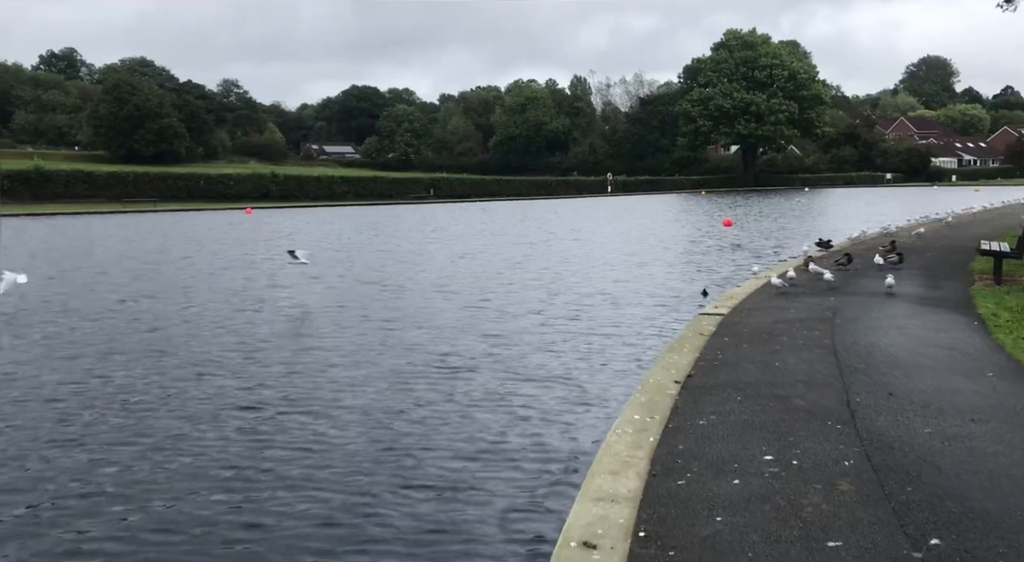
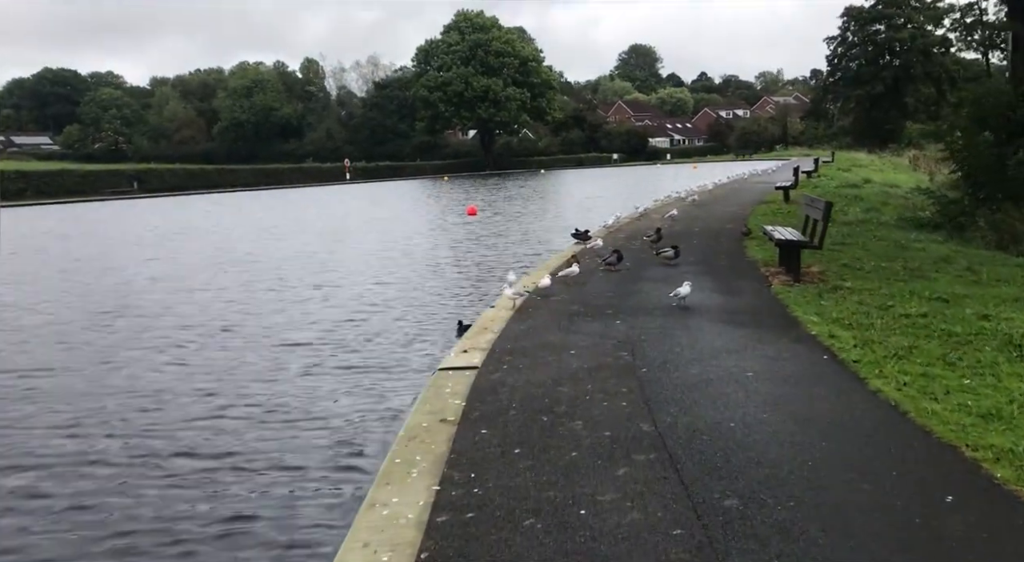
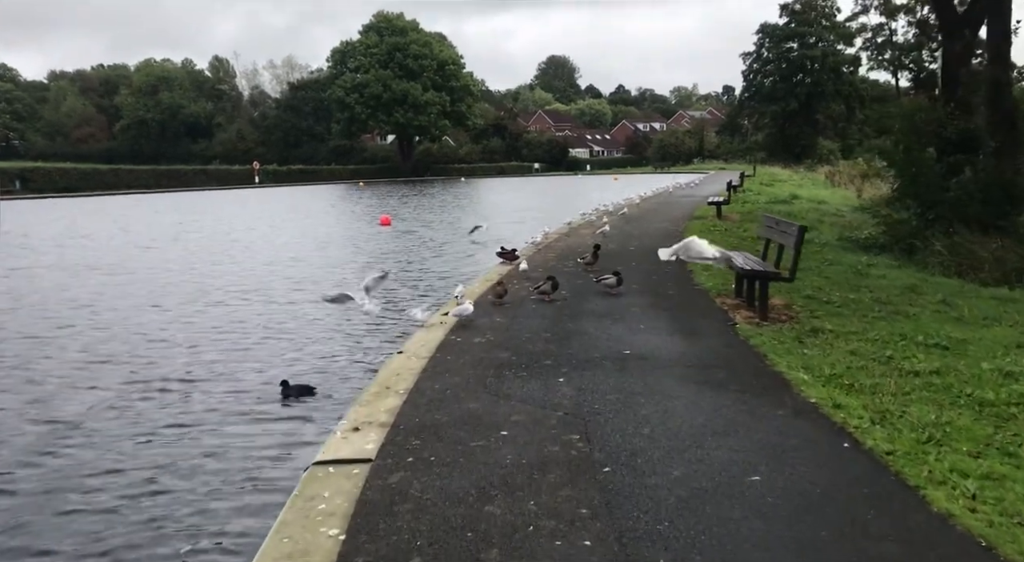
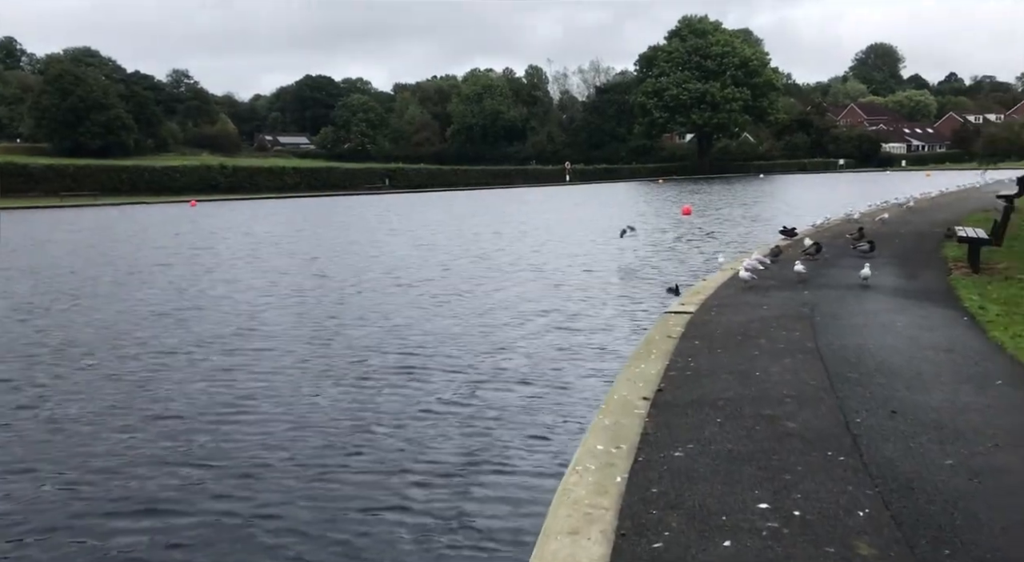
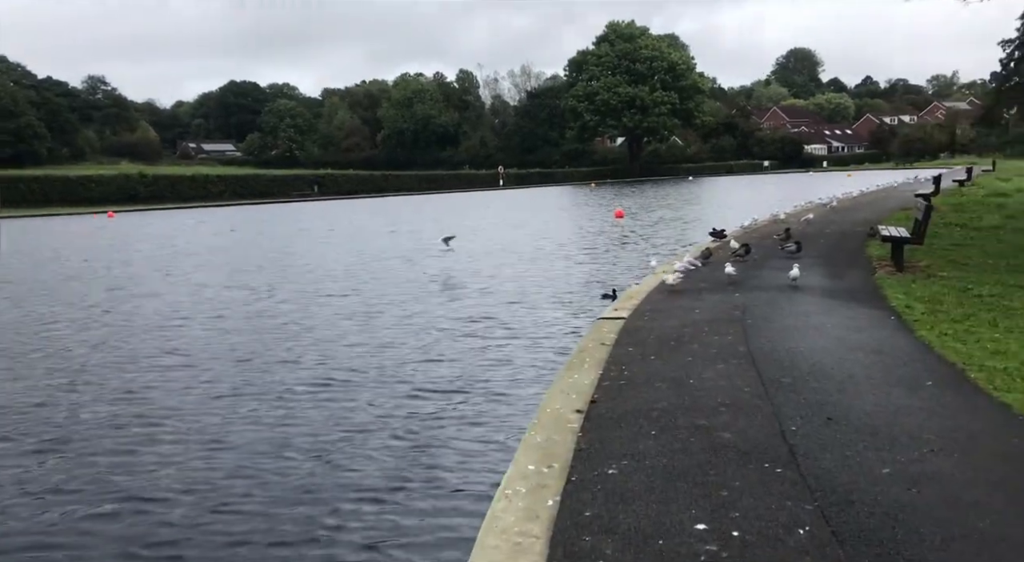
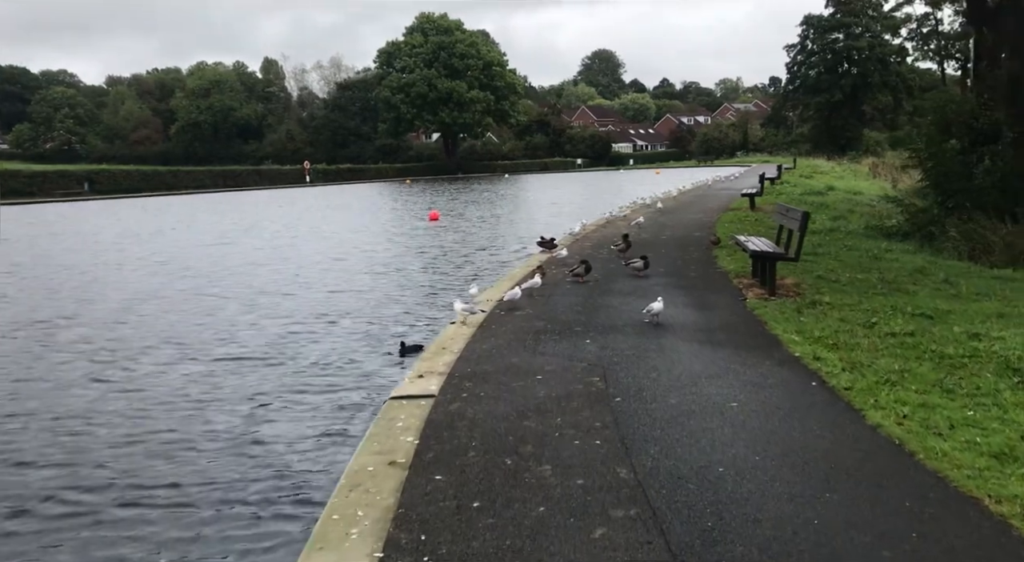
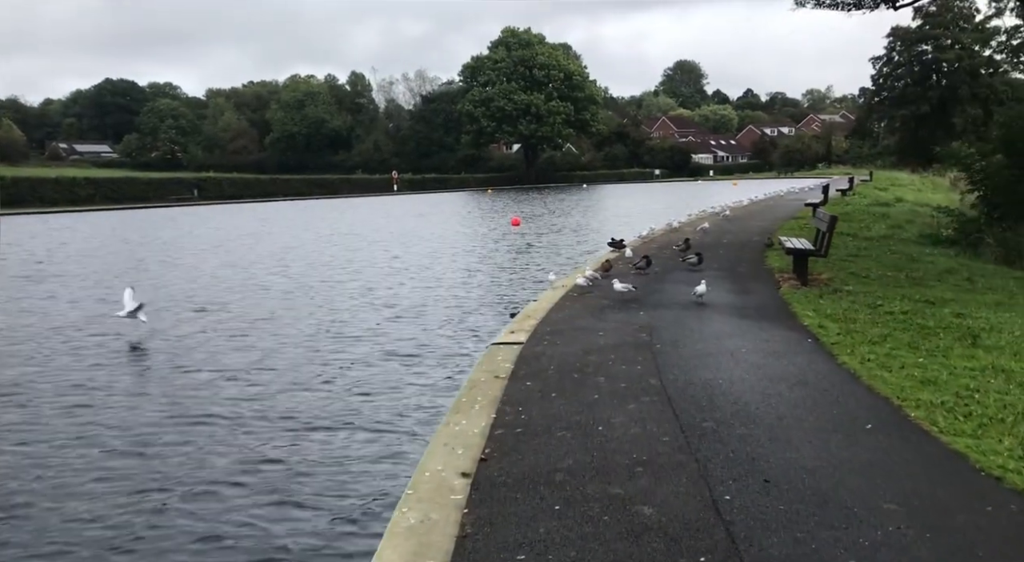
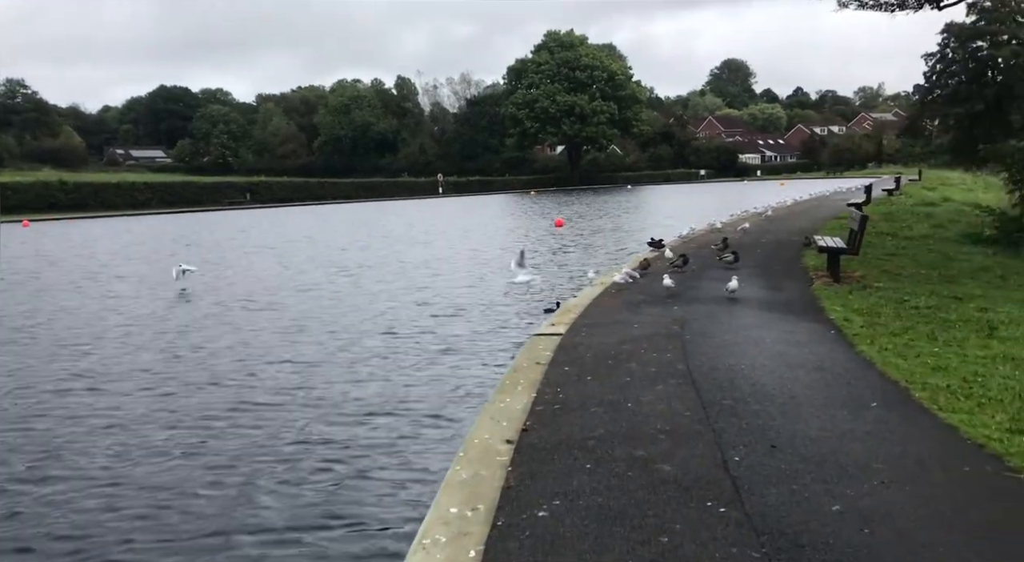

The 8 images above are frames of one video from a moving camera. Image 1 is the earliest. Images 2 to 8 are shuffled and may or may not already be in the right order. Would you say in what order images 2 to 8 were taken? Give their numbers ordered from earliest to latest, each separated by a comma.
4, 5, 8, 7, 2, 6, 3
